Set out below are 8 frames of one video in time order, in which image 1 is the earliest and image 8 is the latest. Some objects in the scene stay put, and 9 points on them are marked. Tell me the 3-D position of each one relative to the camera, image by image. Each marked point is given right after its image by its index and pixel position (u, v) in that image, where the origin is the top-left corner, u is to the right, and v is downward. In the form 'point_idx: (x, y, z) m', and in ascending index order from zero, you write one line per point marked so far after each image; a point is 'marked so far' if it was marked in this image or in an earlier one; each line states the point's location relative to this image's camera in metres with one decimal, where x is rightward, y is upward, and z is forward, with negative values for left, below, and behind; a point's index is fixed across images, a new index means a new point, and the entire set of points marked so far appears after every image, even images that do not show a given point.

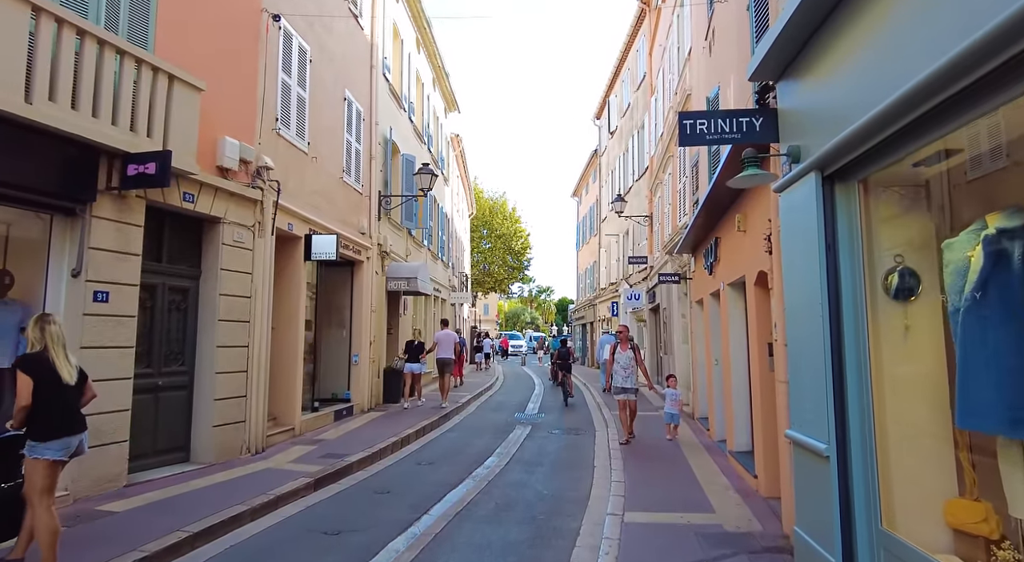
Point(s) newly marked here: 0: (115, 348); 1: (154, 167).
0: (-3.9, -0.7, +6.4) m
1: (-3.4, +1.1, +6.1) m
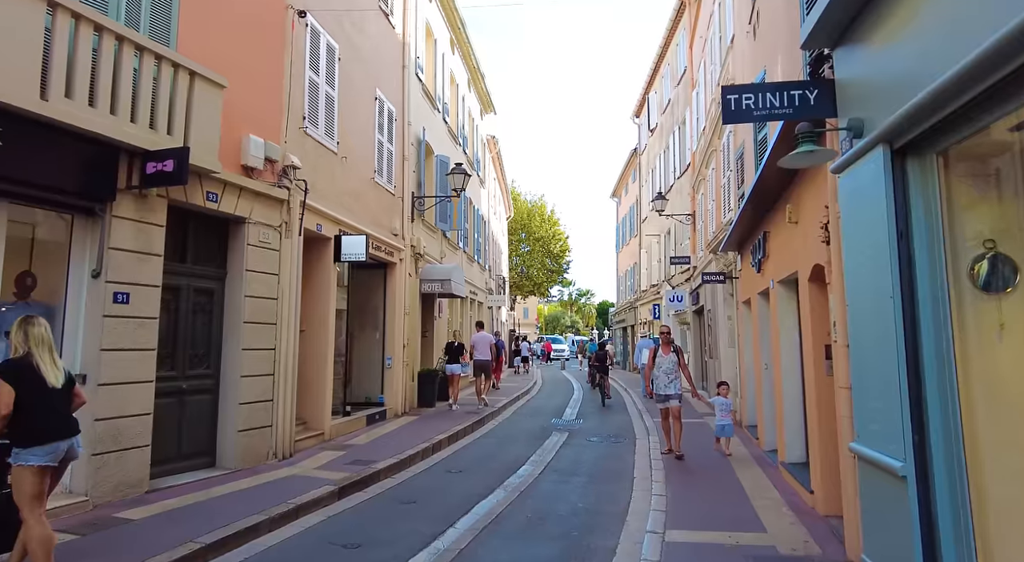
0: (-3.6, -0.7, +6.3) m
1: (-3.2, +1.1, +6.0) m
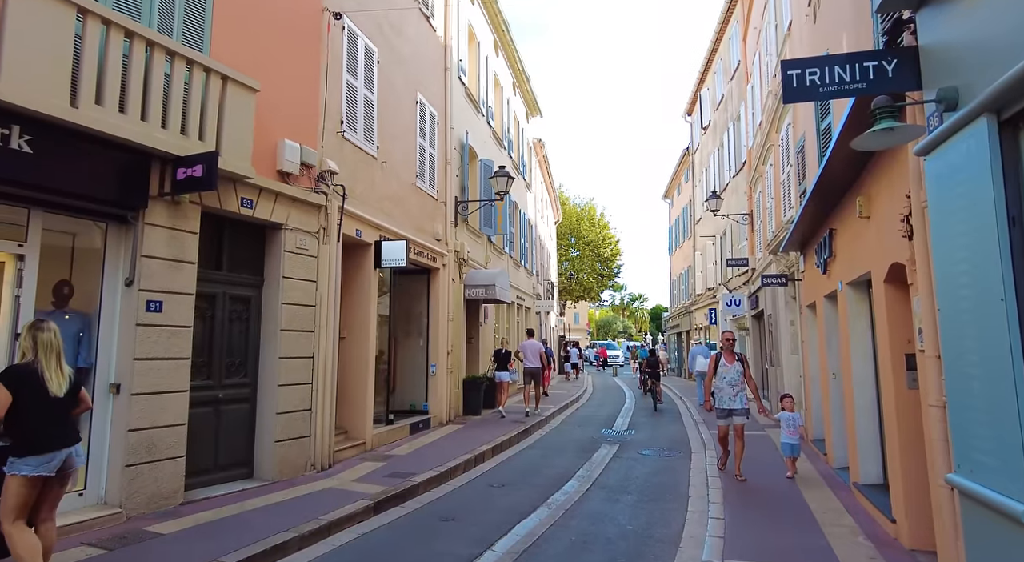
0: (-3.3, -0.7, +6.1) m
1: (-2.8, +1.0, +5.8) m
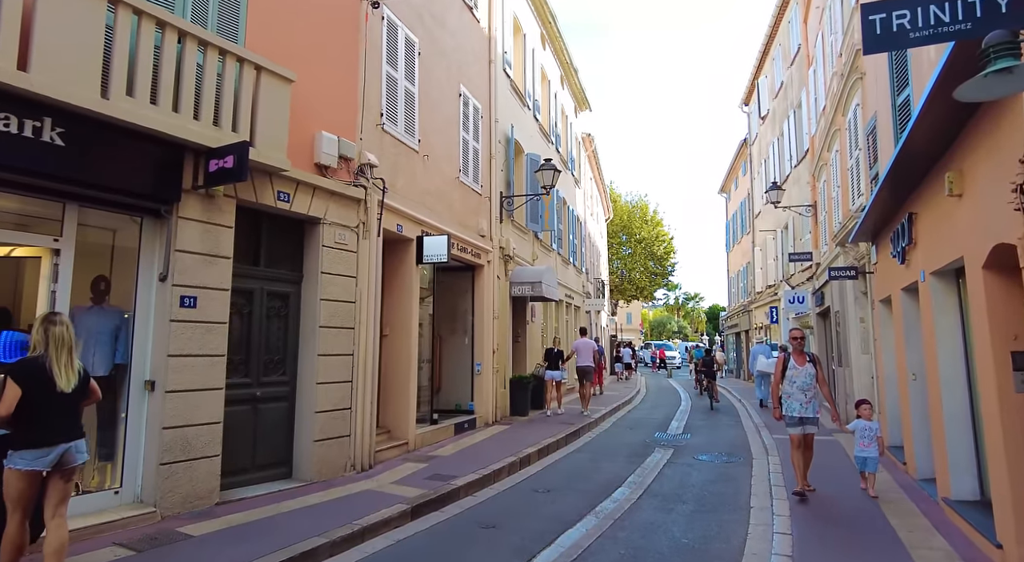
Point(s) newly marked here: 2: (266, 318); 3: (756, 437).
0: (-2.9, -0.7, +6.0) m
1: (-2.5, +1.1, +5.7) m
2: (-2.7, -0.4, +7.0) m
3: (+4.4, -2.8, +11.7) m
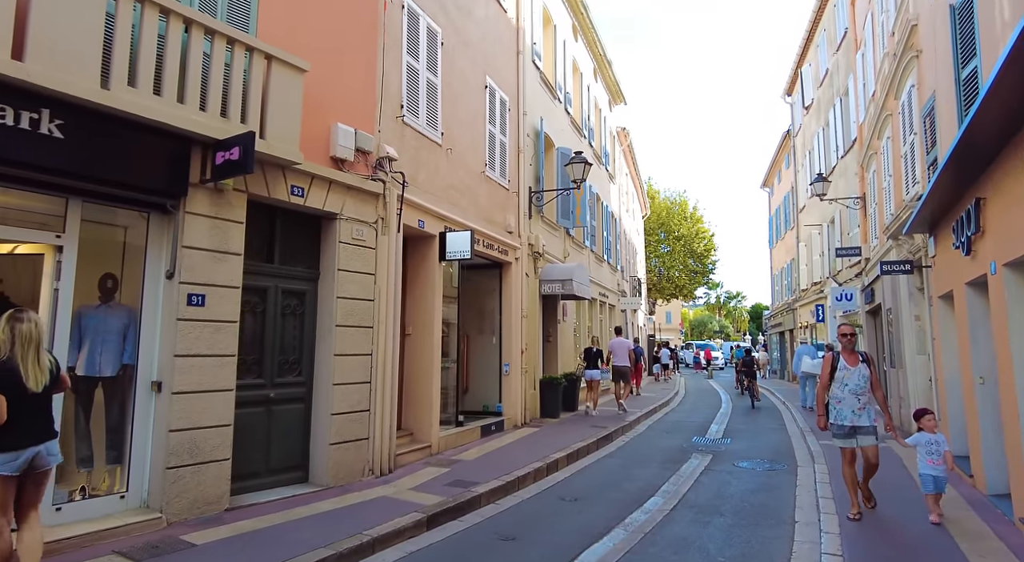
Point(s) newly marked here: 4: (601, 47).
0: (-2.7, -0.7, +5.8) m
1: (-2.3, +1.1, +5.4) m
2: (-2.4, -0.4, +6.8) m
3: (+4.9, -2.8, +11.1) m
4: (+2.7, +7.1, +19.5) m
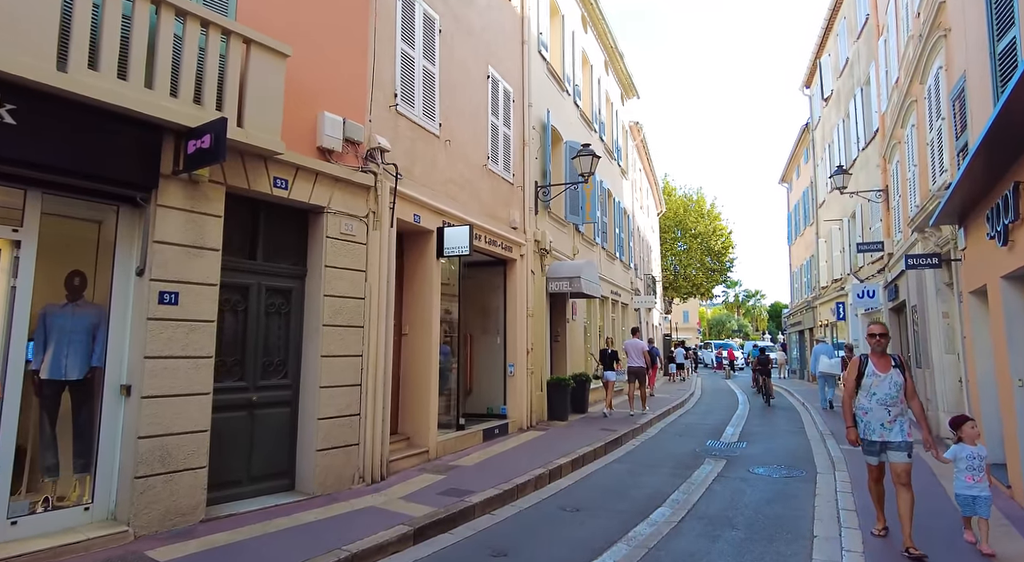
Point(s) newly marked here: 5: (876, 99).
0: (-2.7, -0.7, +5.5) m
1: (-2.4, +1.1, +5.1) m
2: (-2.5, -0.4, +6.4) m
3: (+5.0, -2.7, +10.5) m
4: (+3.0, +7.1, +19.0) m
5: (+9.6, +4.8, +17.1) m
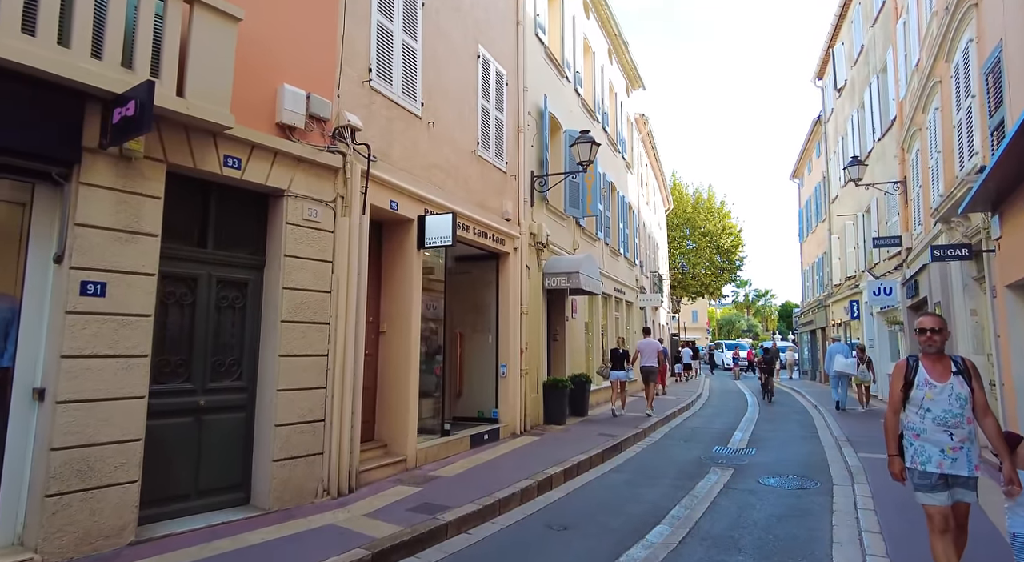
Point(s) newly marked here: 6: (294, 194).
0: (-2.9, -0.6, +4.8) m
1: (-2.6, +1.2, +4.4) m
2: (-2.7, -0.3, +5.8) m
3: (+4.9, -2.6, +9.8) m
4: (+3.0, +7.2, +18.3) m
5: (+9.6, +4.9, +16.2) m
6: (-2.1, +0.8, +6.1) m
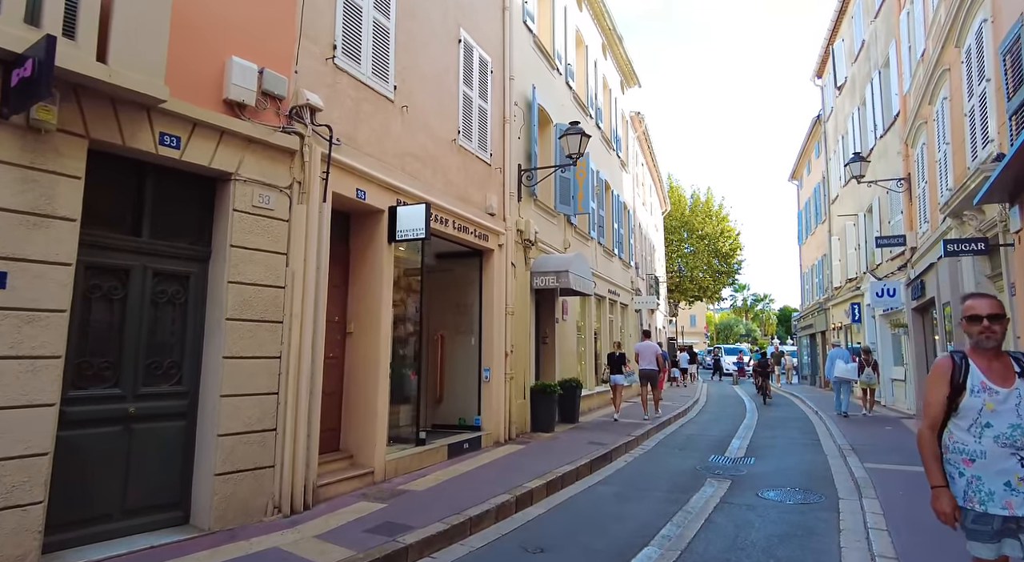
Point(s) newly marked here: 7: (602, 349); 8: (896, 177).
0: (-3.2, -0.5, +4.2) m
1: (-2.8, +1.3, +3.8) m
2: (-2.9, -0.2, +5.1) m
3: (+4.6, -2.6, +9.1) m
4: (+2.7, +7.2, +17.7) m
5: (+9.3, +4.9, +15.7) m
6: (-2.3, +0.9, +5.5) m
7: (+2.5, -1.9, +17.9) m
8: (+9.2, +2.4, +15.4) m
